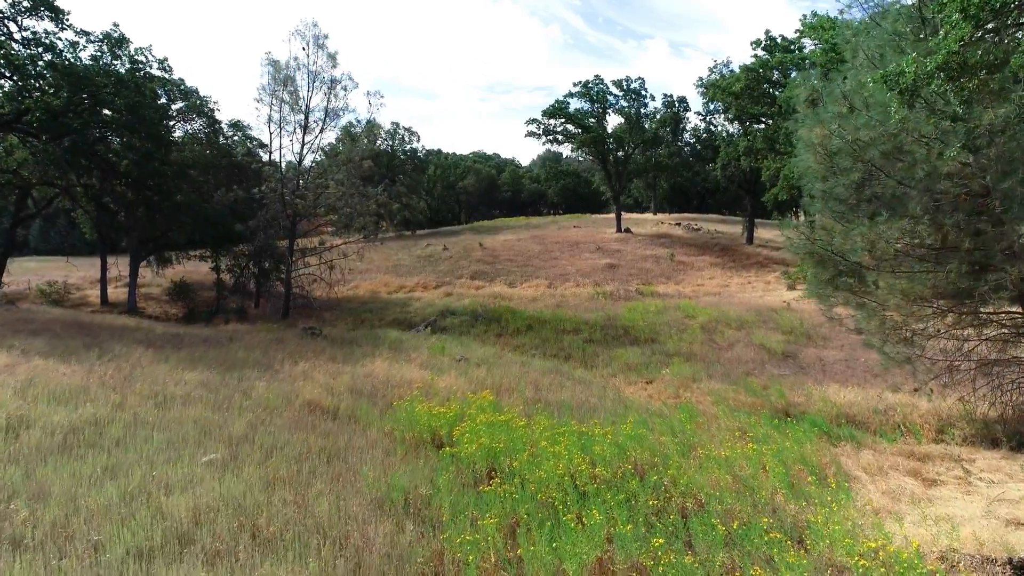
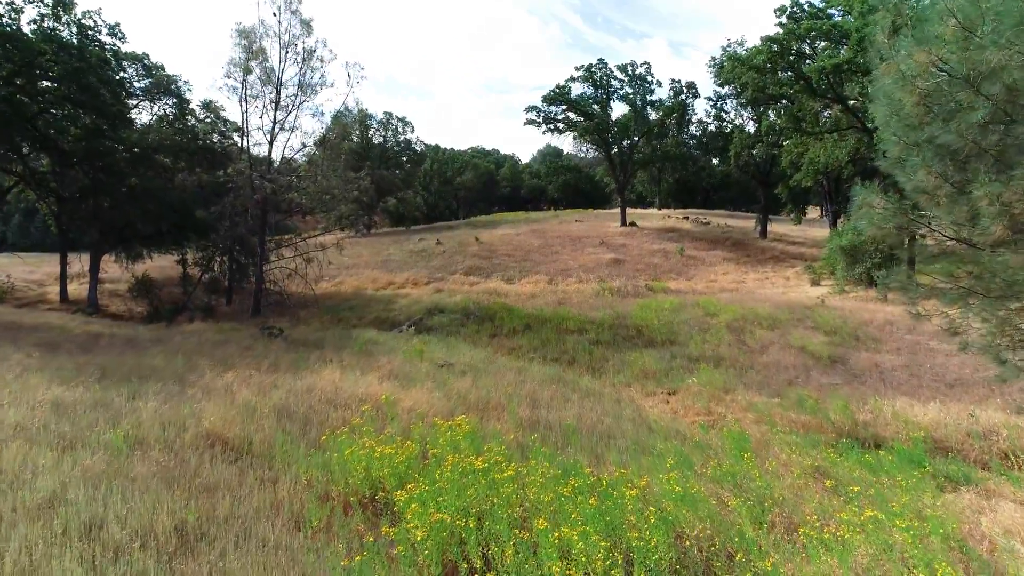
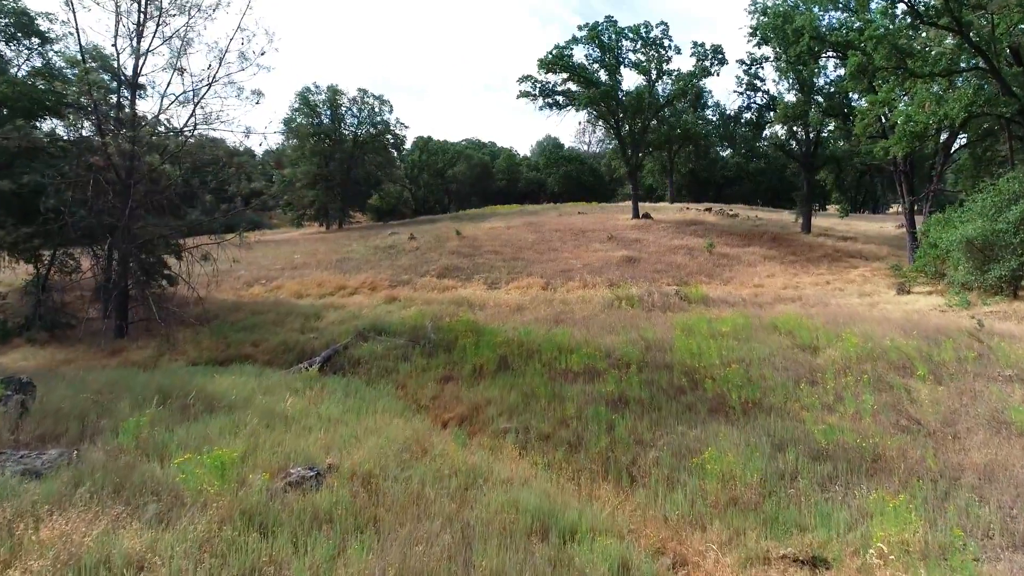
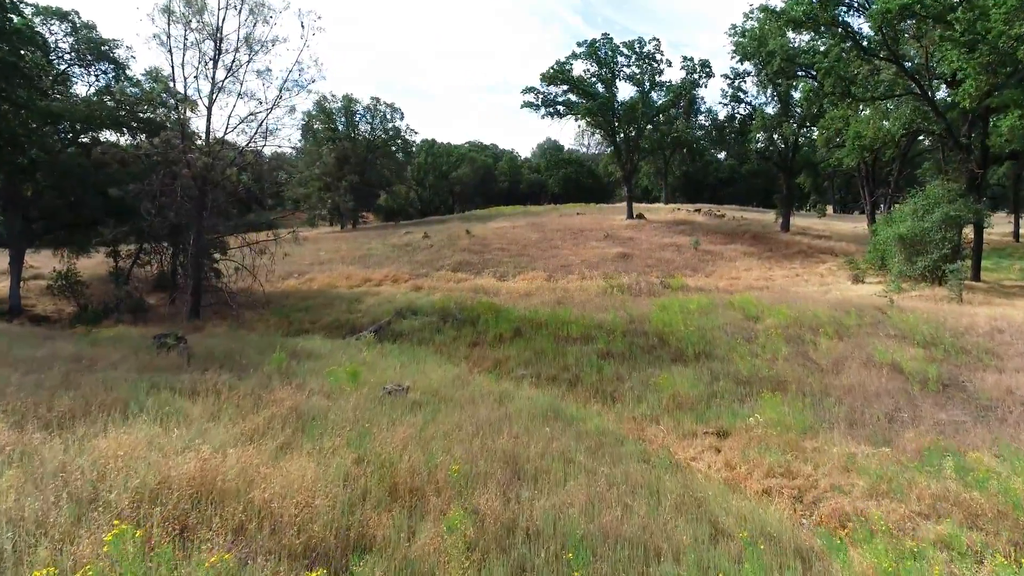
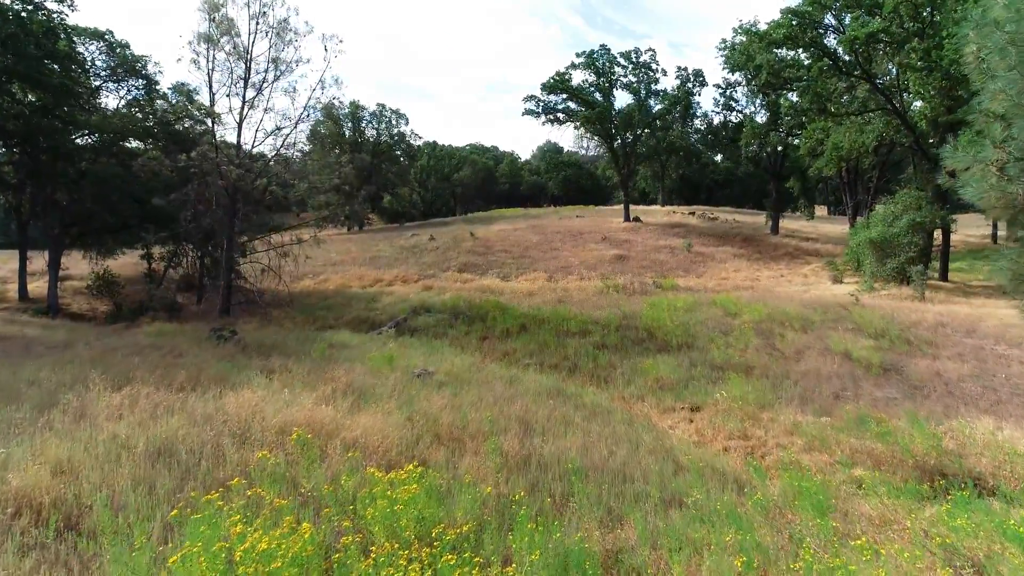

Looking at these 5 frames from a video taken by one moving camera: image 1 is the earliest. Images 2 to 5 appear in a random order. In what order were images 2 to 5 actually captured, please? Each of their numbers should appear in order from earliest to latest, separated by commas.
2, 5, 4, 3
